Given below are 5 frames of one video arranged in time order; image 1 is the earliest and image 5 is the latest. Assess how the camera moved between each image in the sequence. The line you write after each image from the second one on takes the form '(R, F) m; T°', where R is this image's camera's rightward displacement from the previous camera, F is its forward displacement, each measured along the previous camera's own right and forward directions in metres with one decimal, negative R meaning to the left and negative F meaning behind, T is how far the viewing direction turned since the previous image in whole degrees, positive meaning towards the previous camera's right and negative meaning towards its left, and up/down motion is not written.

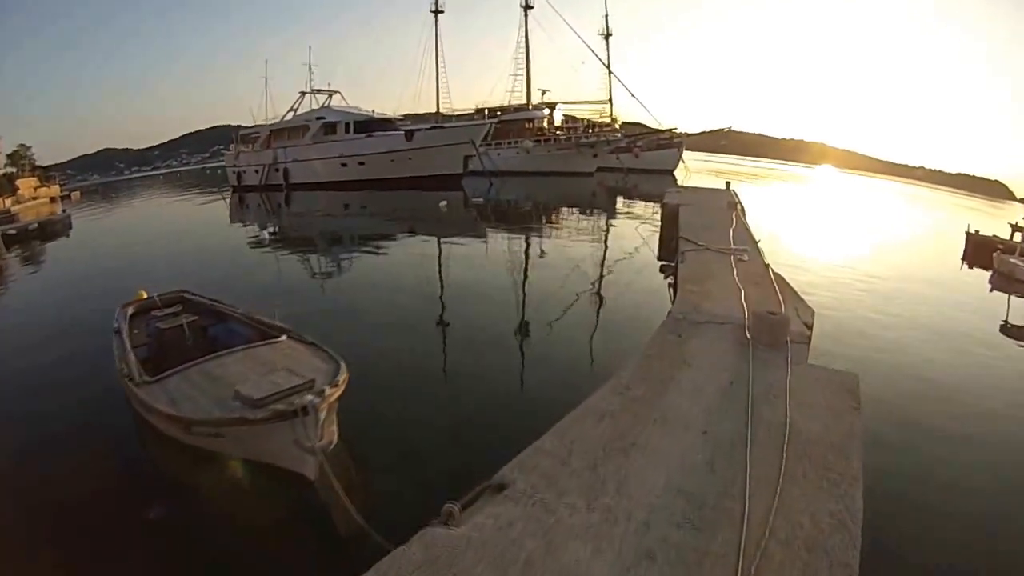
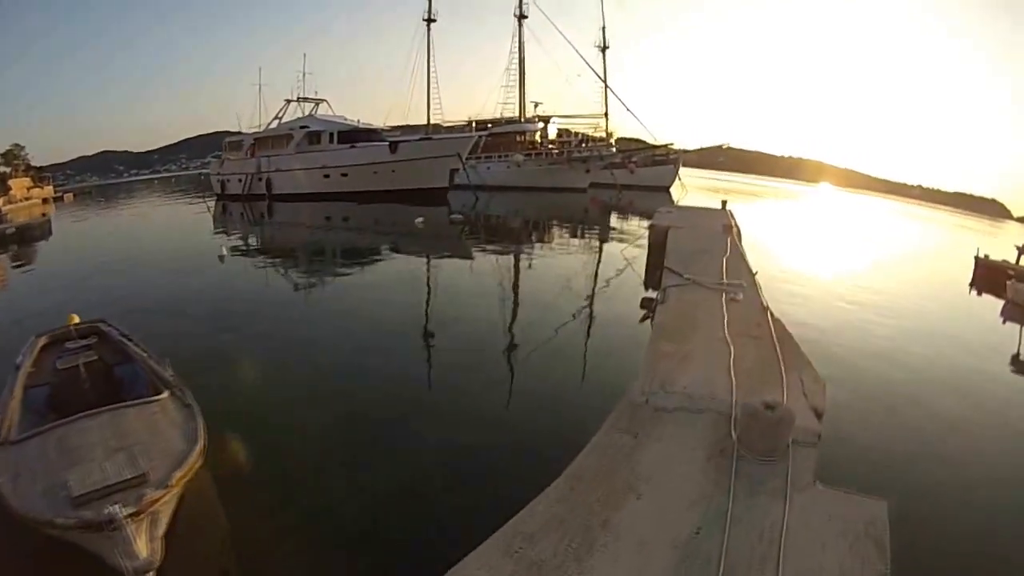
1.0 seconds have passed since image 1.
(+0.2, +0.5) m; 0°
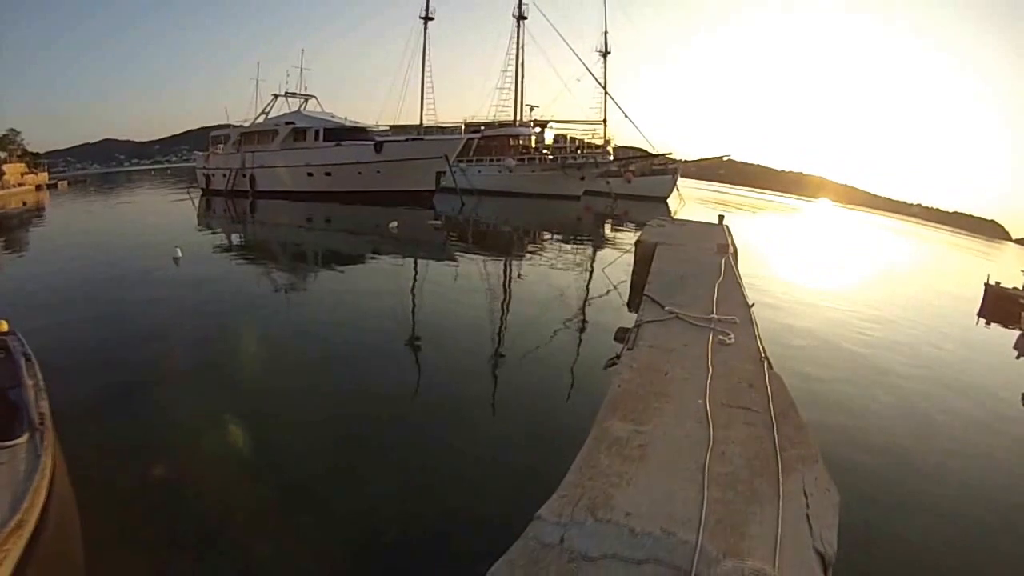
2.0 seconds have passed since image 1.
(+0.2, +0.5) m; 0°
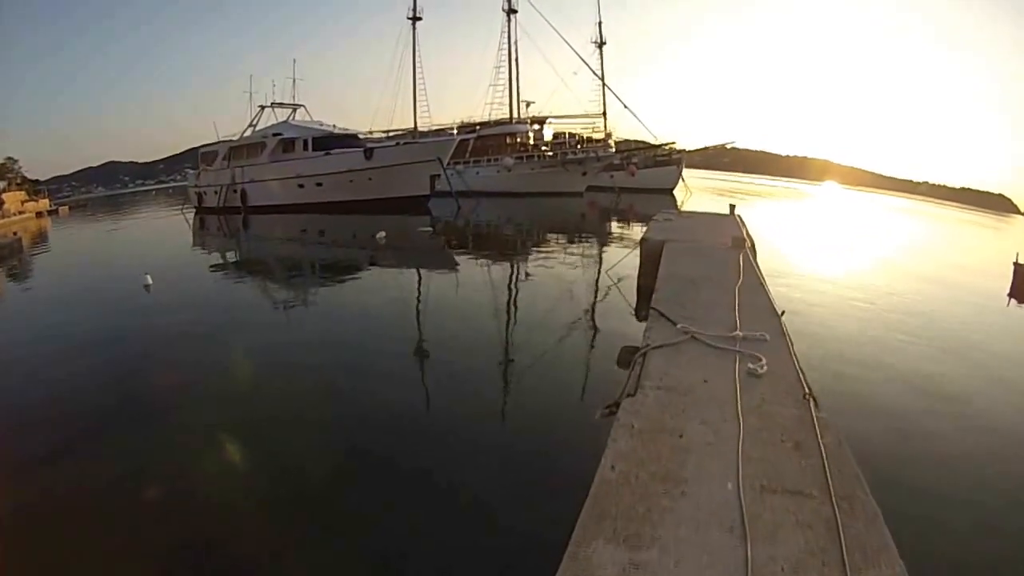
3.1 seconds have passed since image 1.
(+0.1, +0.5) m; -1°
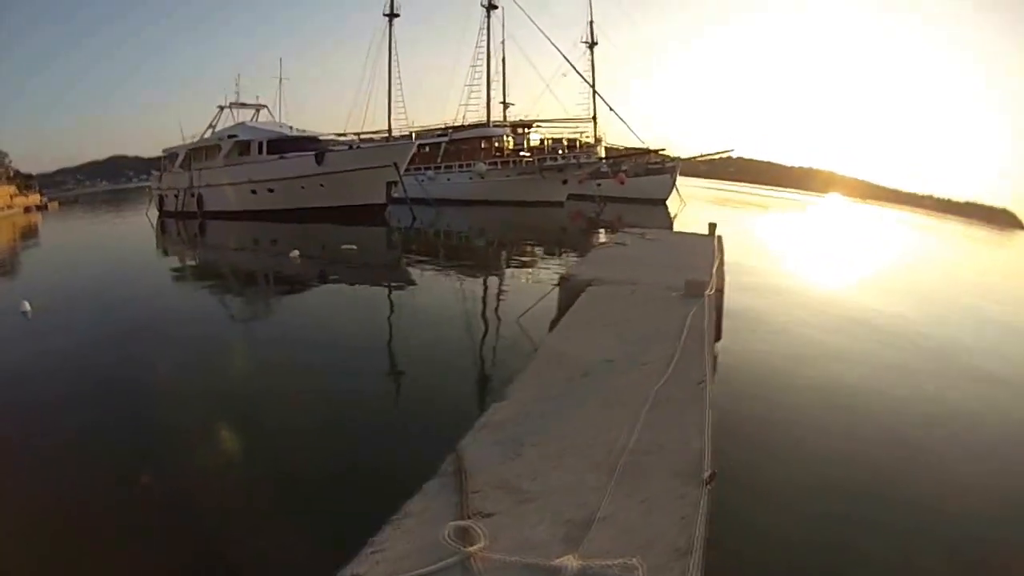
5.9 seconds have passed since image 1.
(+0.6, +1.1) m; 0°
